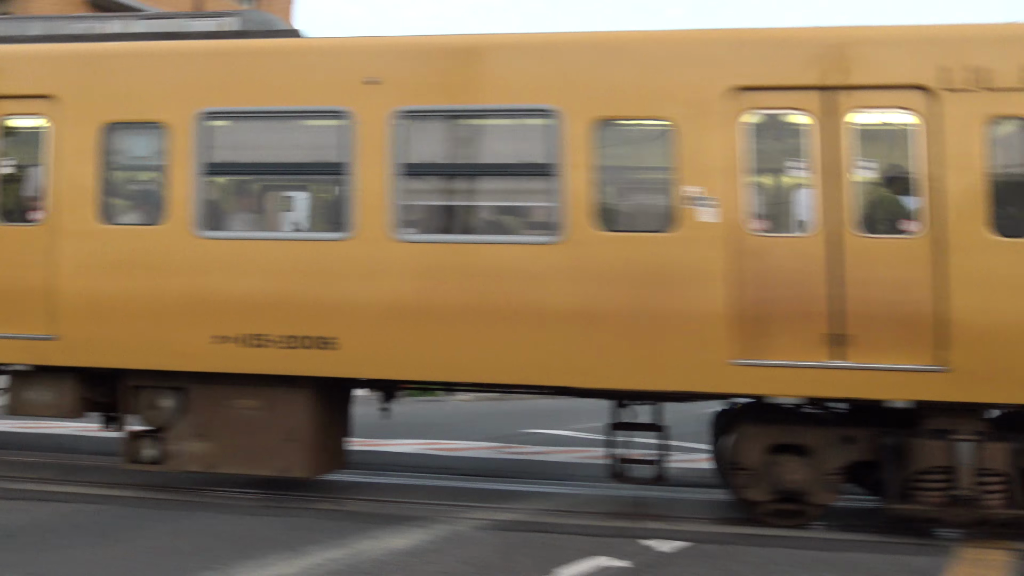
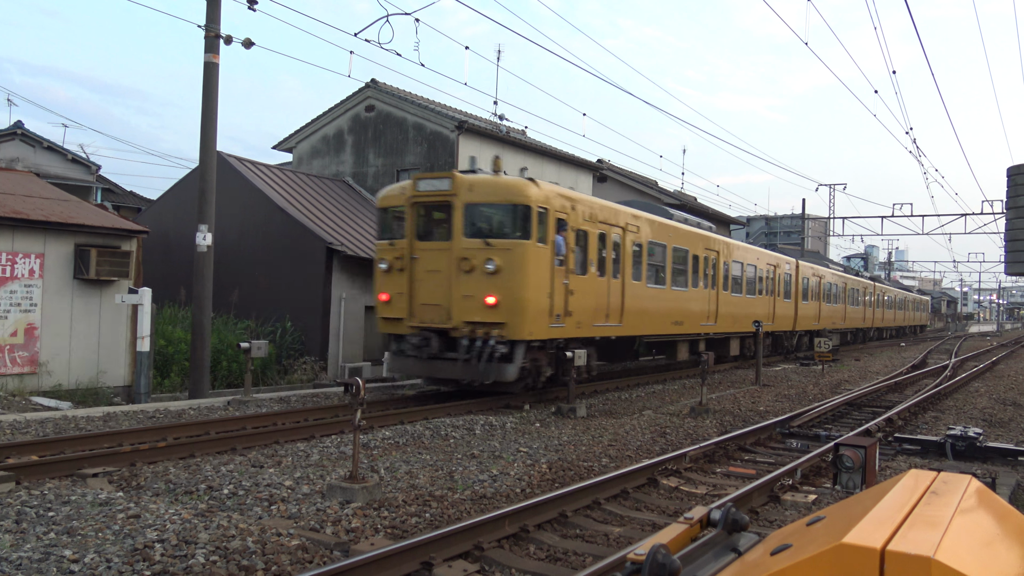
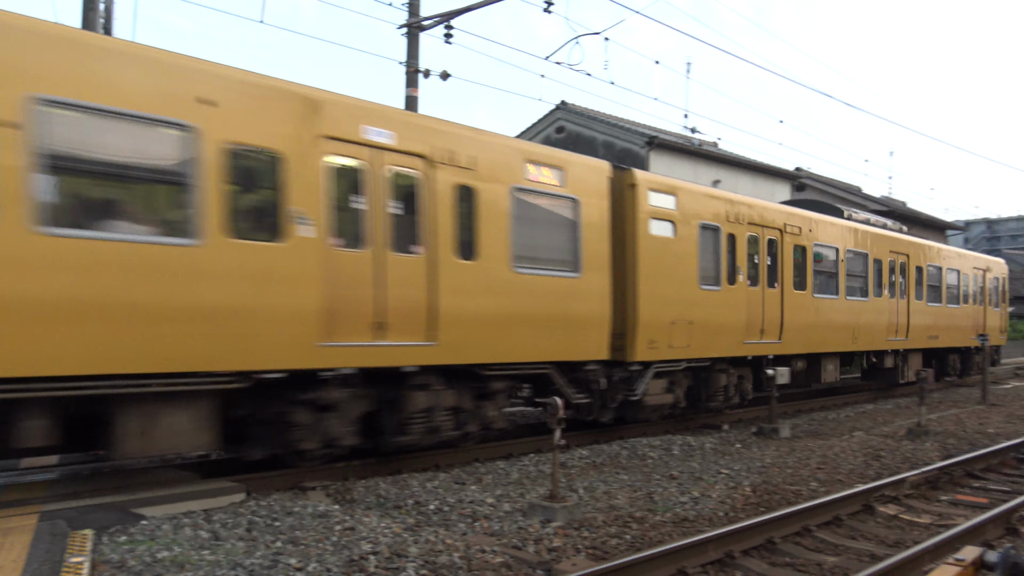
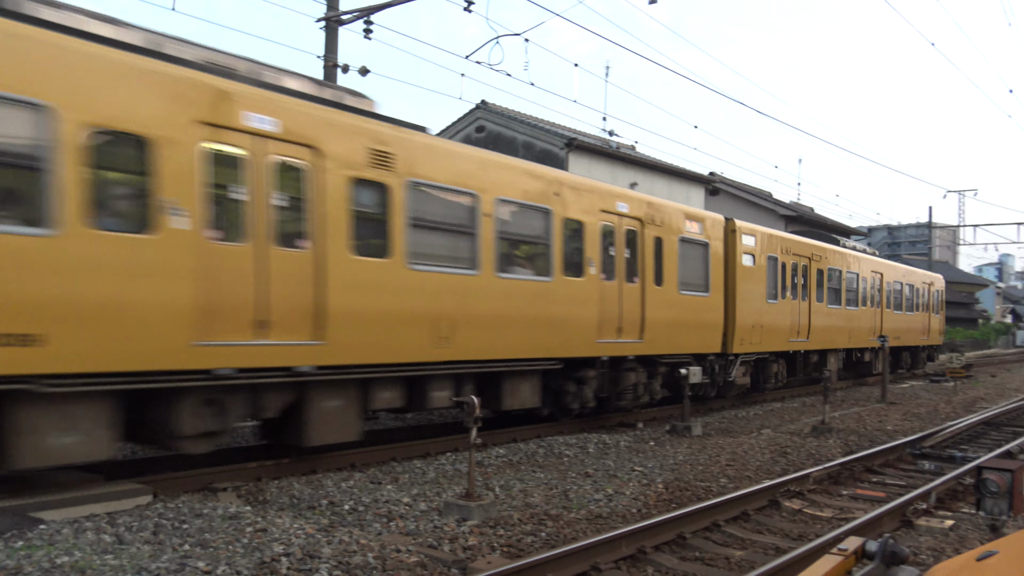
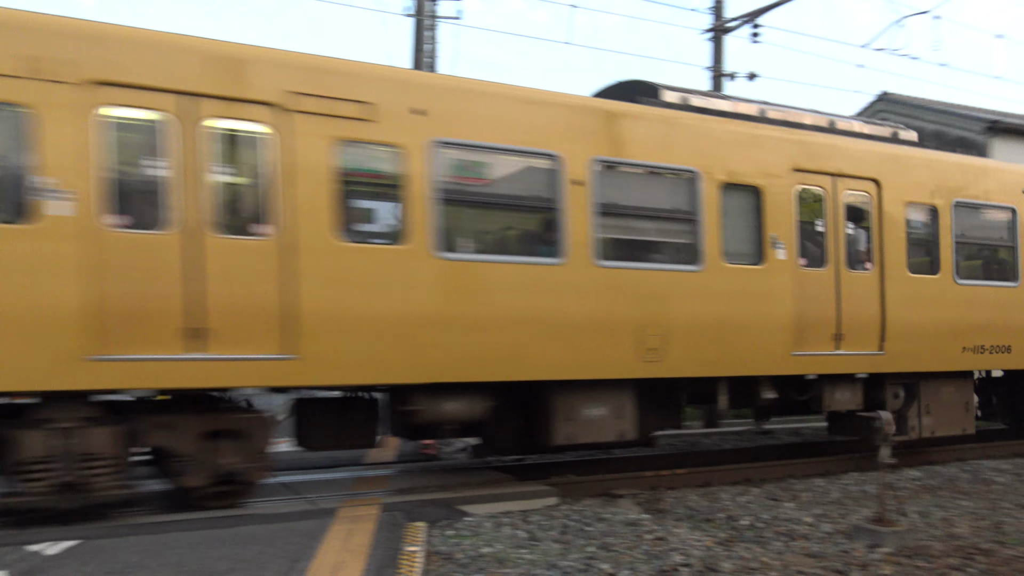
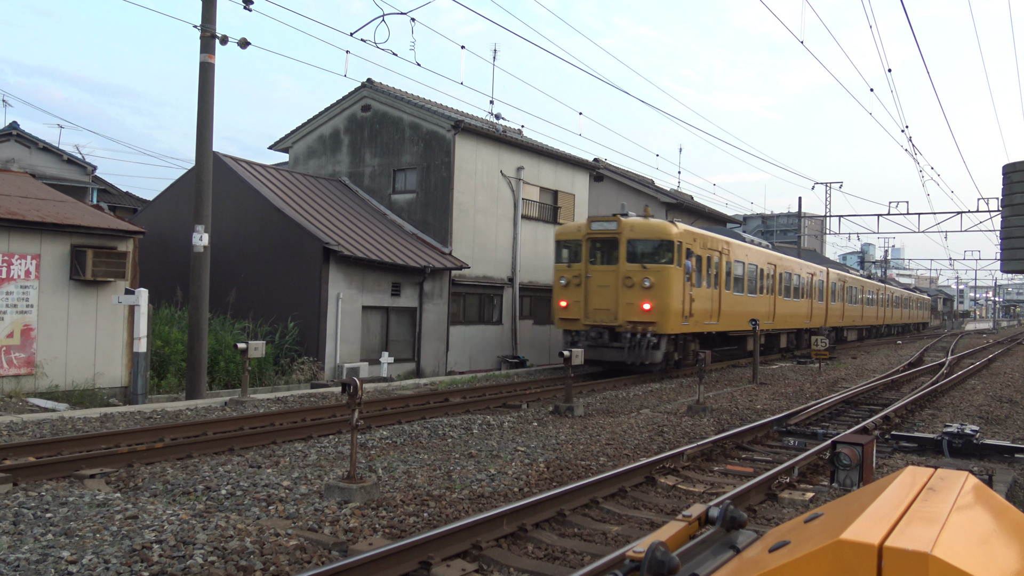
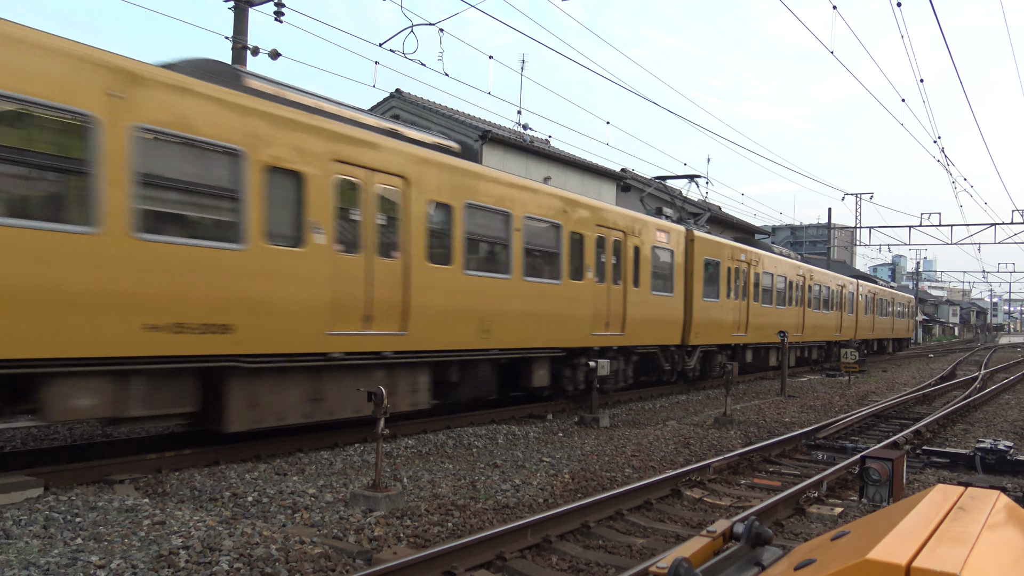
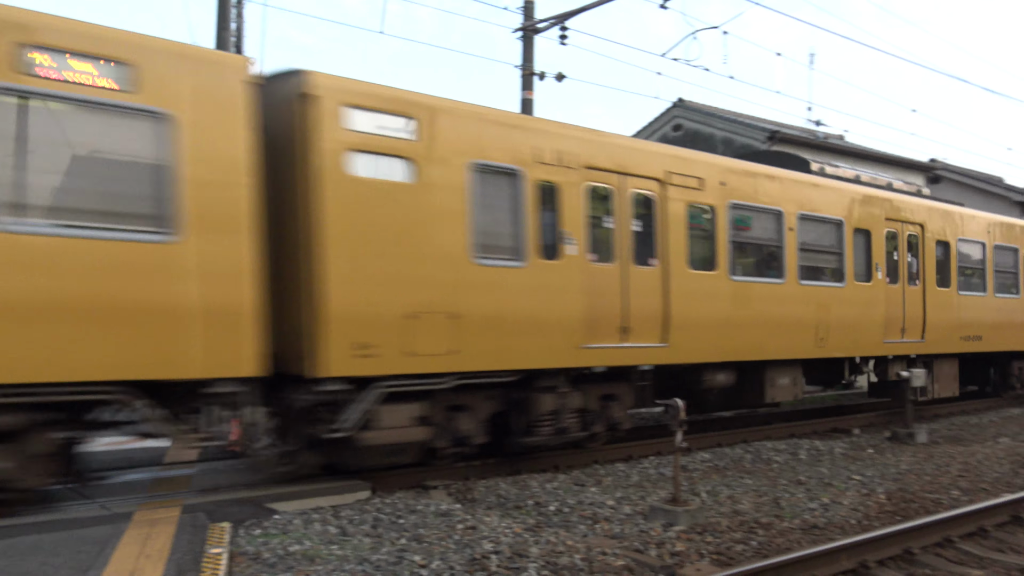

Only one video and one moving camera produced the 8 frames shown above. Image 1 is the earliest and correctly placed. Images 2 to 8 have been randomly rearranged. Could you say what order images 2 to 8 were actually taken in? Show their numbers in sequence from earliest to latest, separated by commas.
5, 8, 3, 4, 7, 2, 6
